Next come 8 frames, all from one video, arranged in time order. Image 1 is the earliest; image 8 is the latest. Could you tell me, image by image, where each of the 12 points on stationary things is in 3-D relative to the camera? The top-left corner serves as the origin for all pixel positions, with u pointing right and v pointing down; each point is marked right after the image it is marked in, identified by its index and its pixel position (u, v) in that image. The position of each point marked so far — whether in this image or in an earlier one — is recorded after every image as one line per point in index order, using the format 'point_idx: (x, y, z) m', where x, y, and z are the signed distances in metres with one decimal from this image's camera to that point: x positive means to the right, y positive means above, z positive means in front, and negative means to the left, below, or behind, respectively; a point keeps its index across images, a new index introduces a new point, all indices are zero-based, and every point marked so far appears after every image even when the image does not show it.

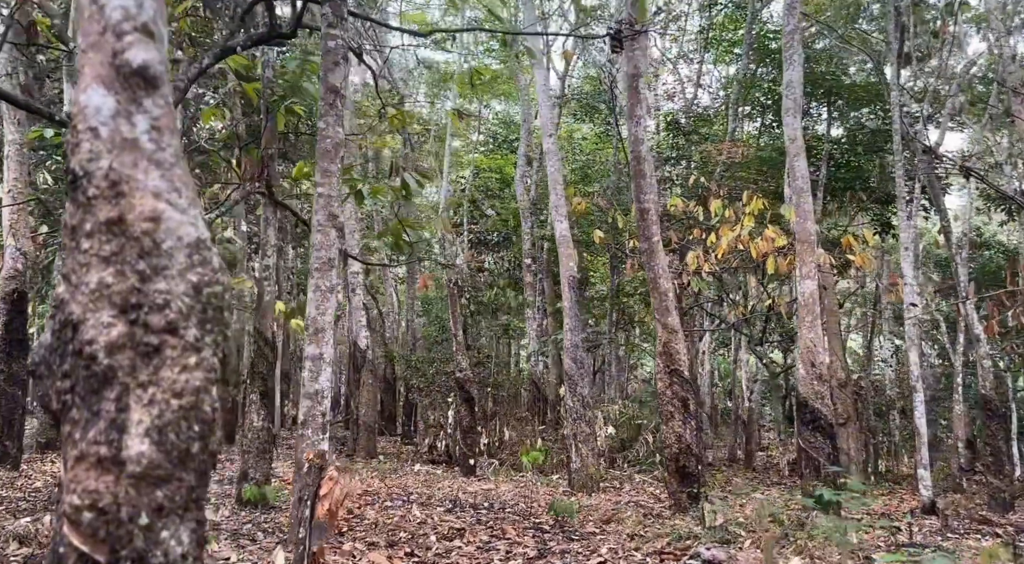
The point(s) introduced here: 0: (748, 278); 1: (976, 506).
0: (+3.7, 0.0, +14.5) m
1: (+6.1, -3.1, +12.4) m
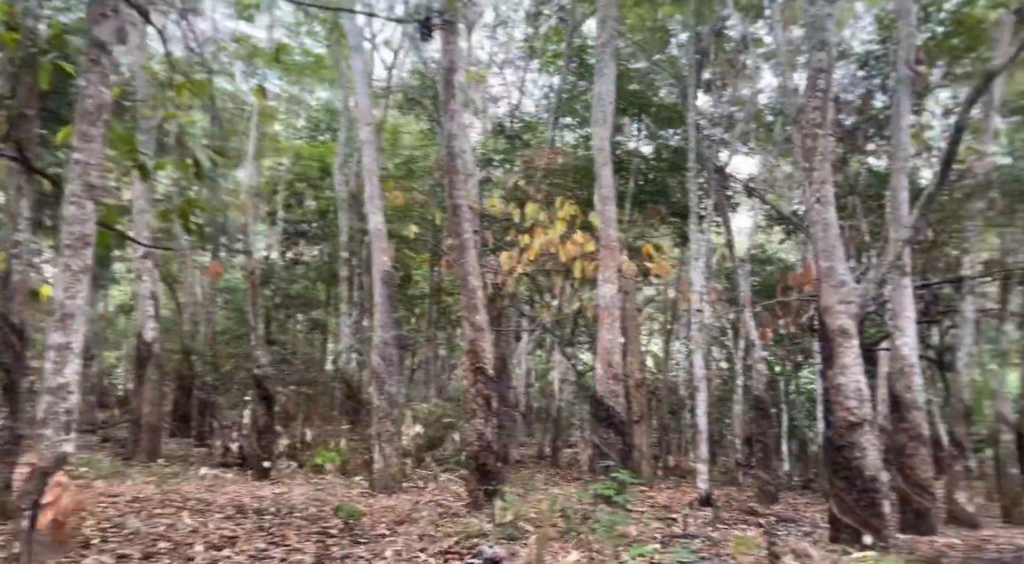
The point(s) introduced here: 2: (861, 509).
0: (+0.7, 0.0, +14.9) m
1: (+3.3, -3.2, +13.3) m
2: (+3.1, -2.1, +8.3) m
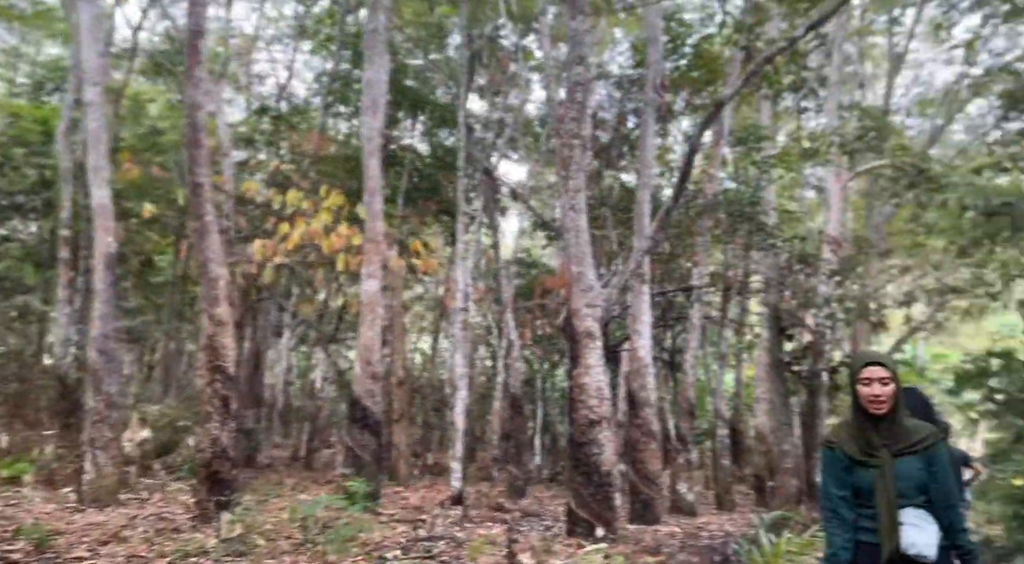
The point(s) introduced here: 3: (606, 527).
0: (-3.1, +0.1, +14.4) m
1: (-0.2, -3.2, +13.5) m
2: (+0.8, -2.1, +8.6) m
3: (+0.9, -2.3, +8.6) m
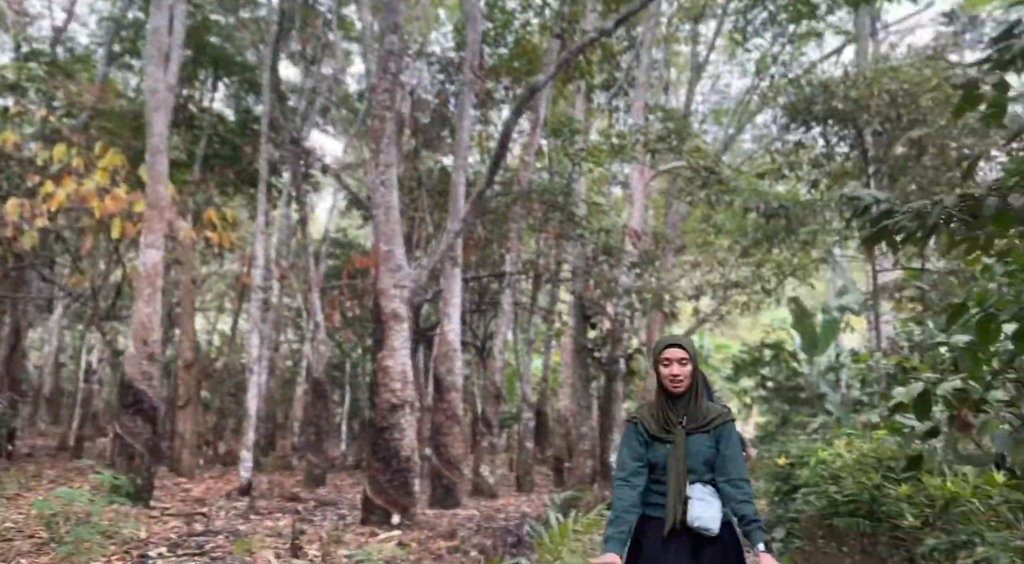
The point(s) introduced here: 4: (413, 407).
0: (-6.0, +0.6, +13.3) m
1: (-3.2, -2.9, +13.0) m
2: (-1.1, -1.9, +8.4) m
3: (-1.0, -2.2, +8.4) m
4: (-0.9, -1.2, +8.6) m
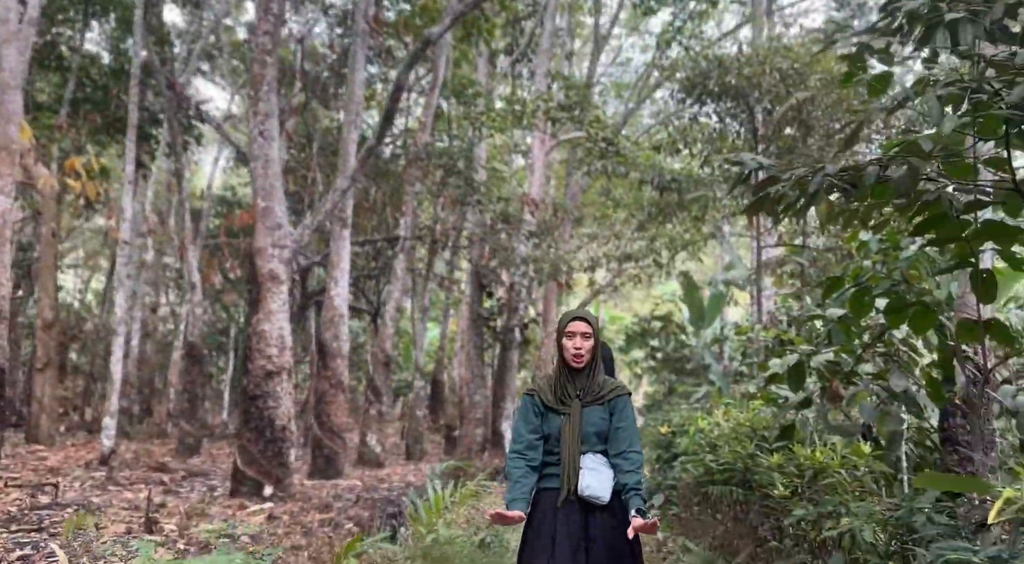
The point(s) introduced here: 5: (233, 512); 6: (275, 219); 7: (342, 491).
0: (-7.5, +1.2, +12.3) m
1: (-4.8, -2.3, +12.5) m
2: (-2.2, -1.6, +8.1) m
3: (-2.1, -1.8, +8.1) m
4: (-2.0, -0.8, +8.3) m
5: (-2.3, -1.9, +7.5) m
6: (-2.2, +0.6, +8.2) m
7: (-1.8, -2.2, +9.4) m
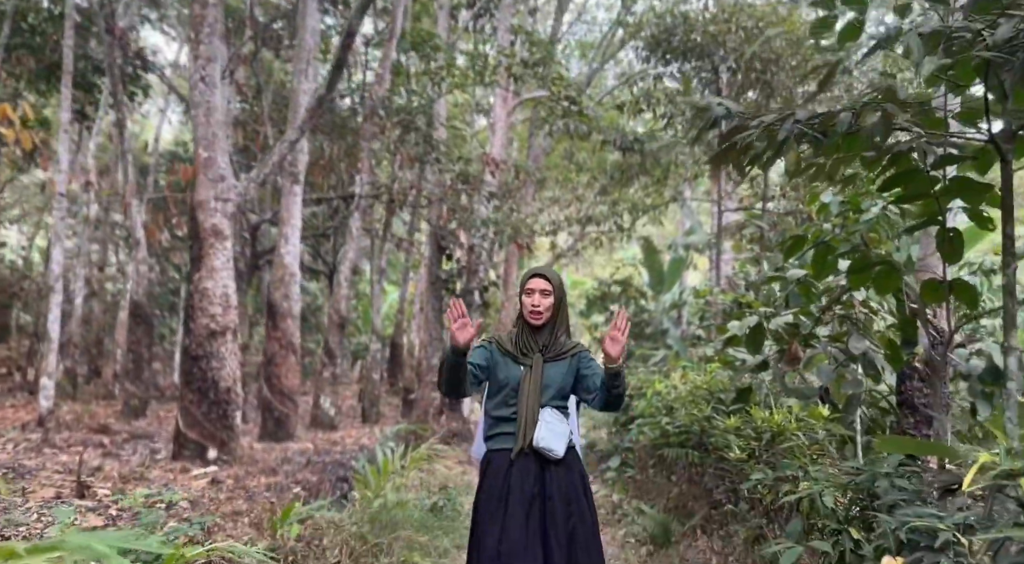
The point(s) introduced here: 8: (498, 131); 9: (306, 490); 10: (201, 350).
0: (-8.0, +1.8, +11.7) m
1: (-5.3, -1.7, +12.1) m
2: (-2.6, -1.2, +7.8) m
3: (-2.5, -1.4, +7.8) m
4: (-2.4, -0.4, +8.0) m
5: (-2.7, -1.5, +7.2) m
6: (-2.5, +1.0, +7.8) m
7: (-2.2, -1.7, +9.2) m
8: (-0.3, +2.5, +15.3) m
9: (-1.5, -1.5, +6.8) m
10: (-2.6, -0.6, +7.8) m
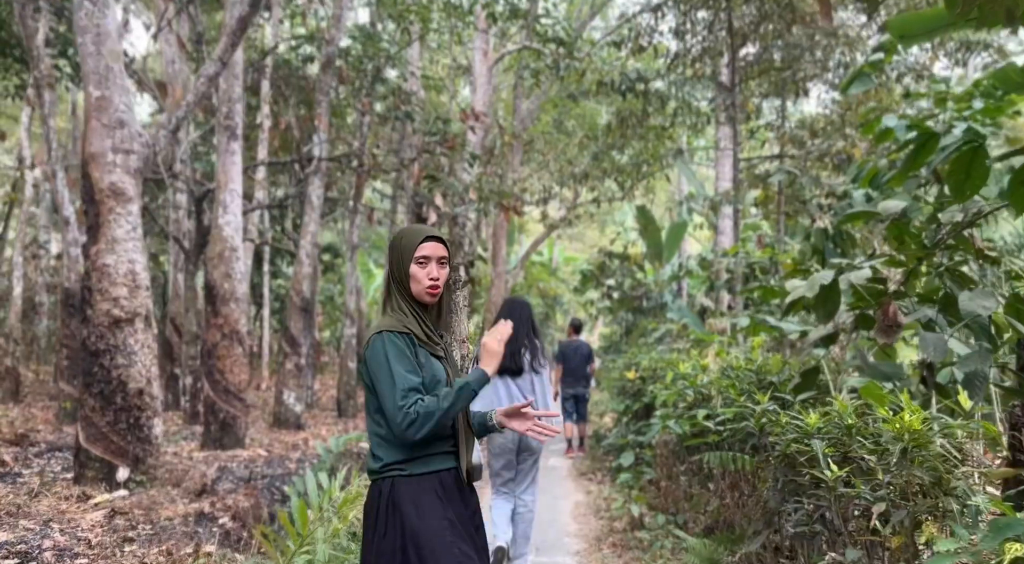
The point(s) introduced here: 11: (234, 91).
0: (-8.2, +1.9, +9.9) m
1: (-5.4, -1.6, +10.4) m
2: (-2.7, -1.0, +6.2) m
3: (-2.6, -1.2, +6.2) m
4: (-2.5, -0.3, +6.3) m
5: (-2.7, -1.4, +5.6) m
6: (-2.7, +1.1, +6.2) m
7: (-2.3, -1.5, +7.5) m
8: (-0.5, +2.9, +13.6) m
9: (-1.6, -1.4, +5.2) m
10: (-2.7, -0.4, +6.1) m
11: (-2.6, +1.8, +8.6) m
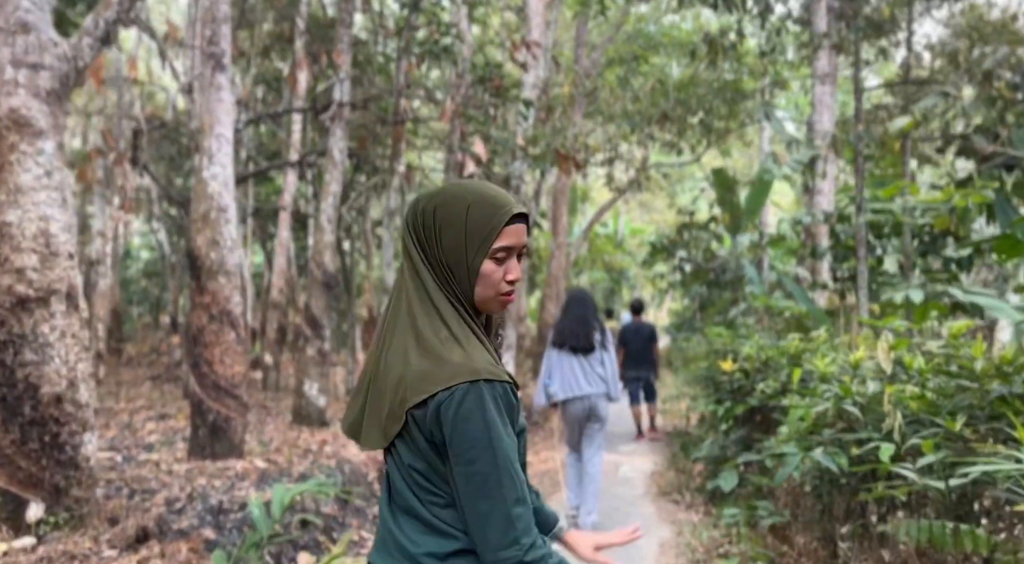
0: (-7.7, +2.1, +8.5) m
1: (-4.8, -1.3, +8.9) m
2: (-2.4, -0.8, +4.5) m
3: (-2.3, -1.1, +4.5) m
4: (-2.2, -0.1, +4.6) m
5: (-2.5, -1.2, +3.9) m
6: (-2.4, +1.3, +4.4) m
7: (-1.9, -1.3, +5.8) m
8: (+0.2, +3.3, +11.7) m
9: (-1.4, -1.2, +3.4) m
10: (-2.5, -0.2, +4.4) m
11: (-2.2, +2.0, +6.8) m
